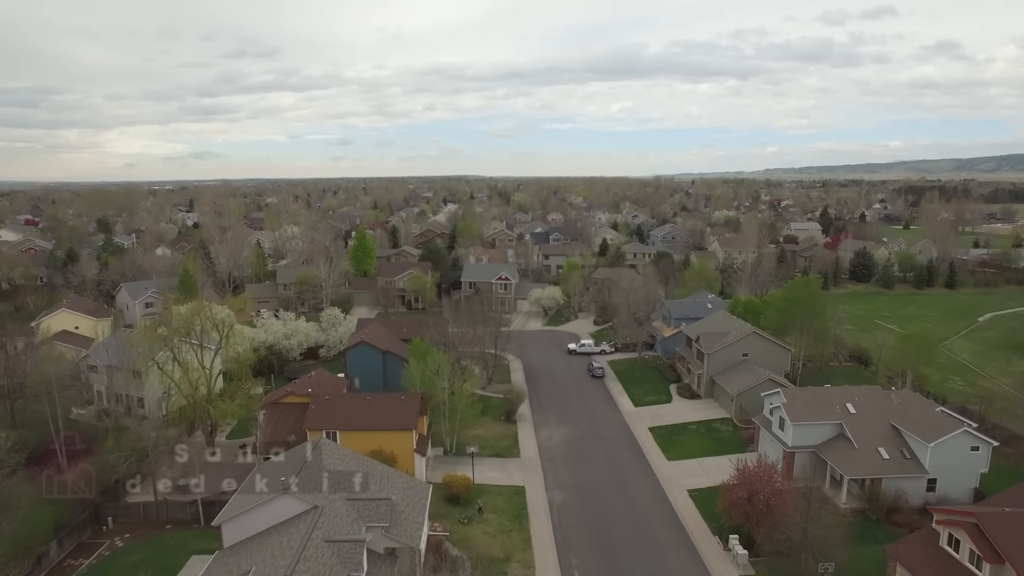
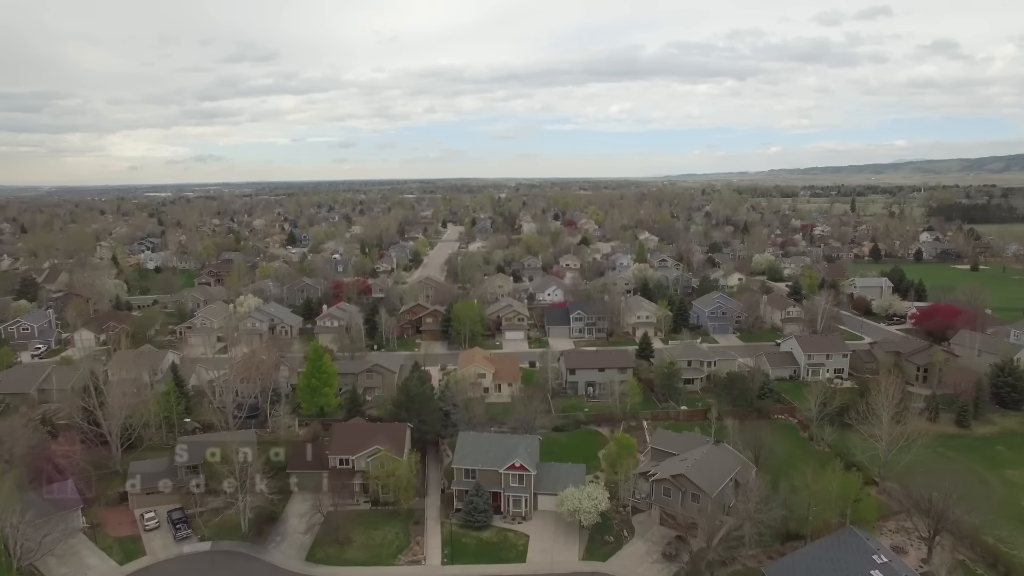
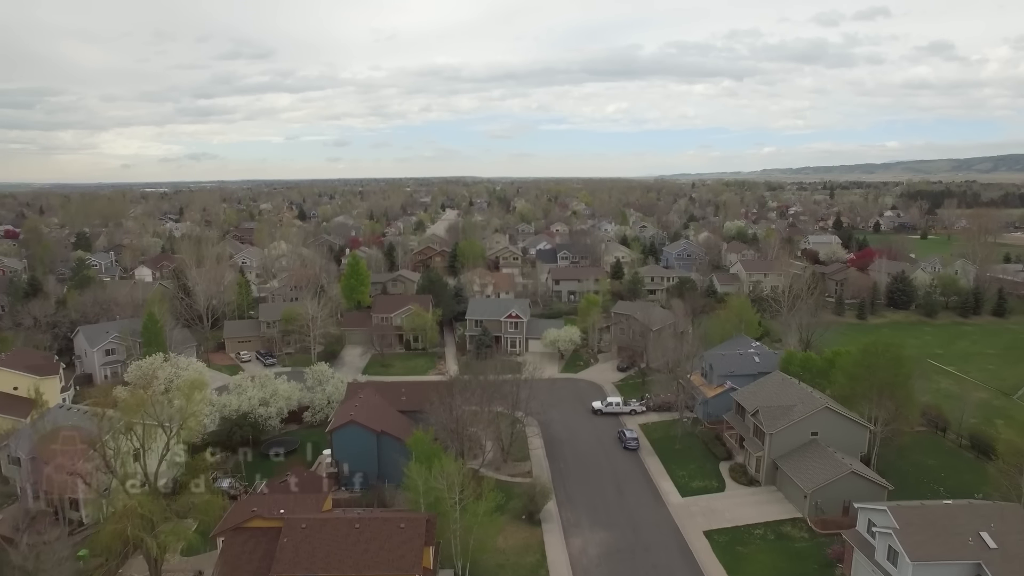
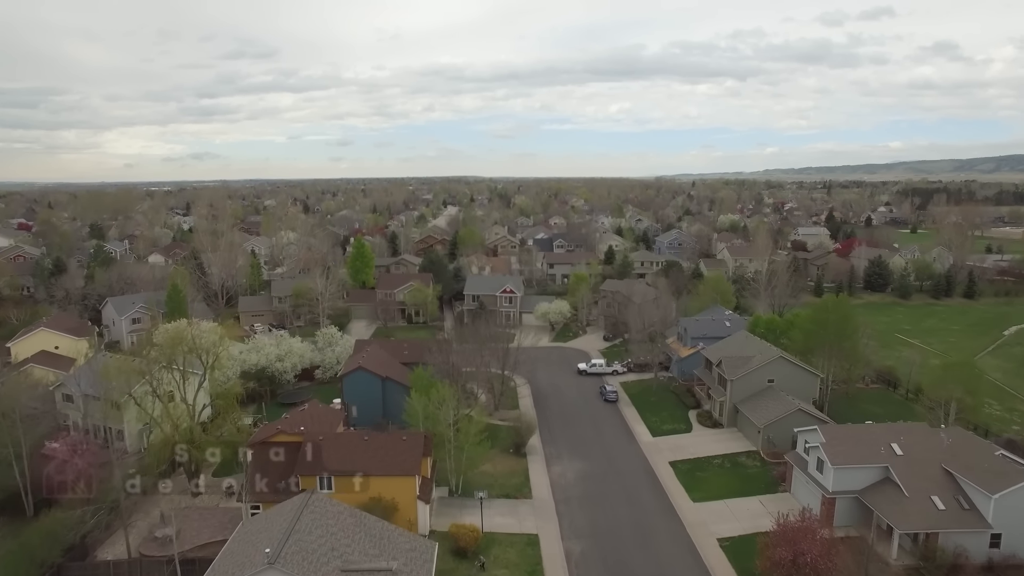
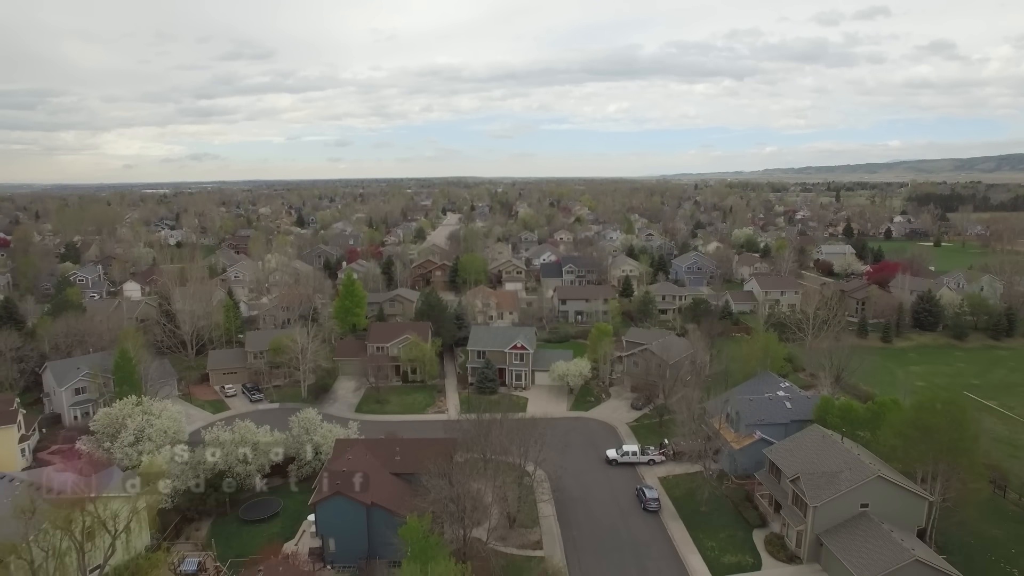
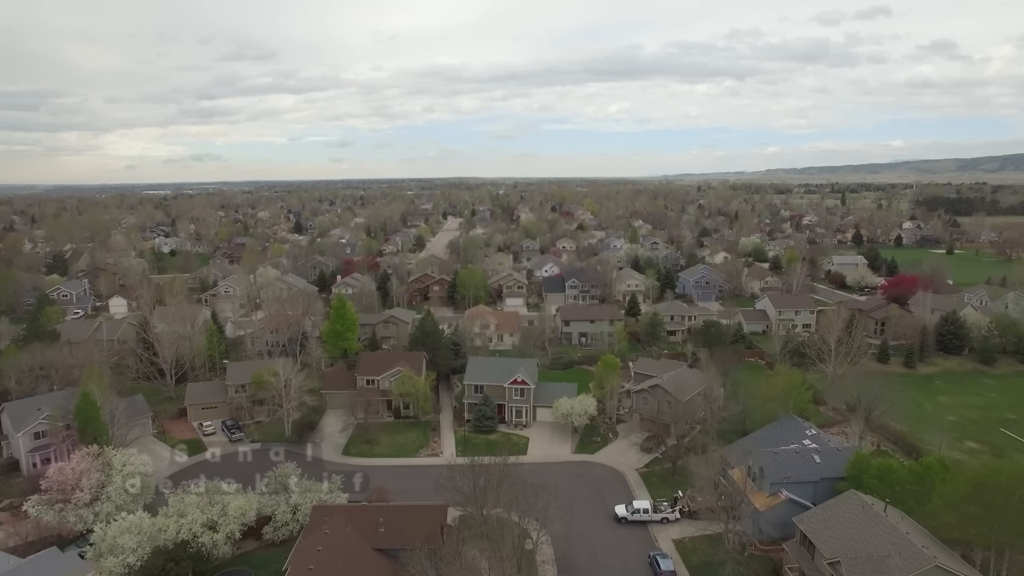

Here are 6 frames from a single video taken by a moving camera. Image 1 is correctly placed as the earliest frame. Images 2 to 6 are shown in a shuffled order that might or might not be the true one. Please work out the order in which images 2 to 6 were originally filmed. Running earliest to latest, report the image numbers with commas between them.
4, 3, 5, 6, 2
